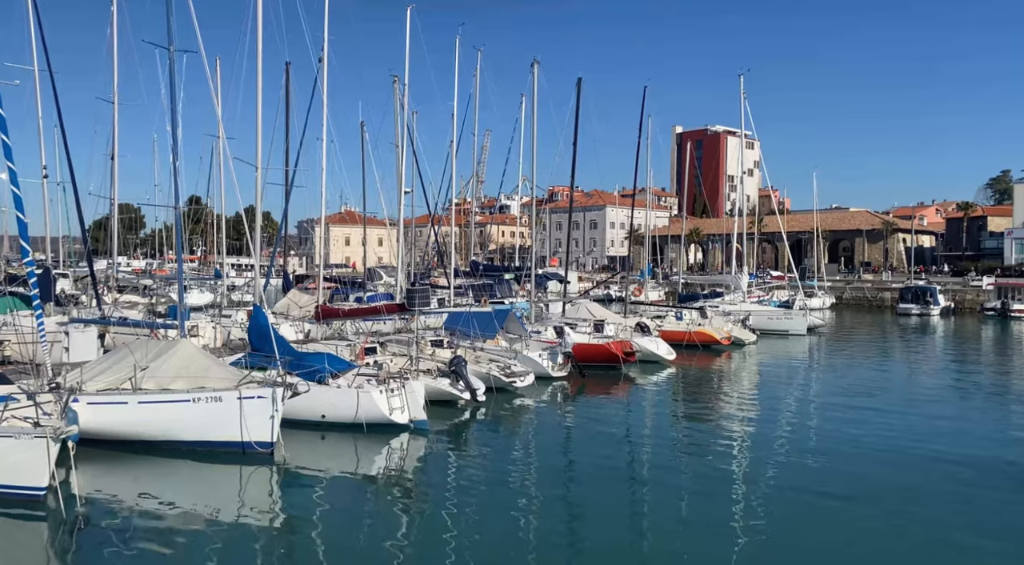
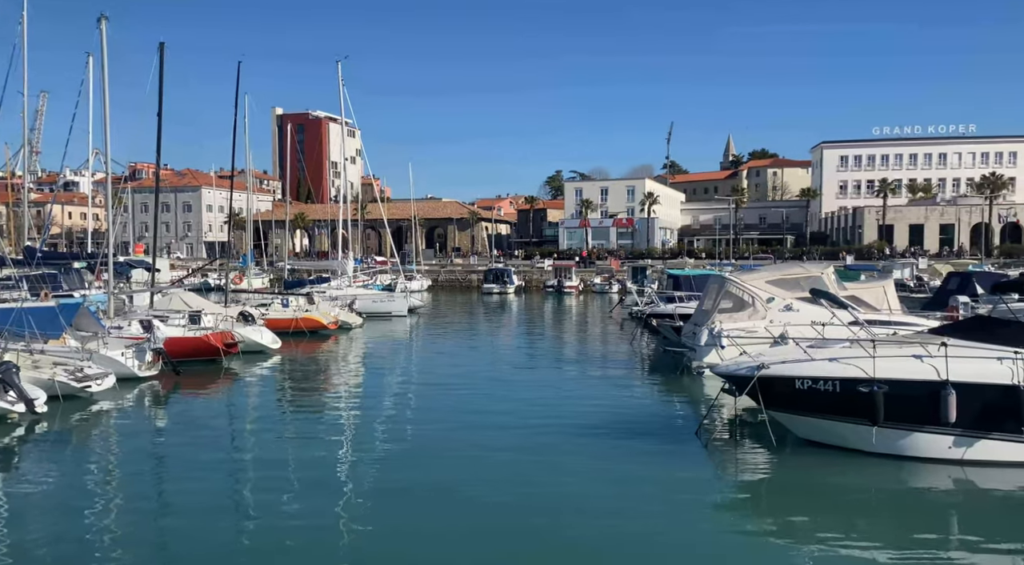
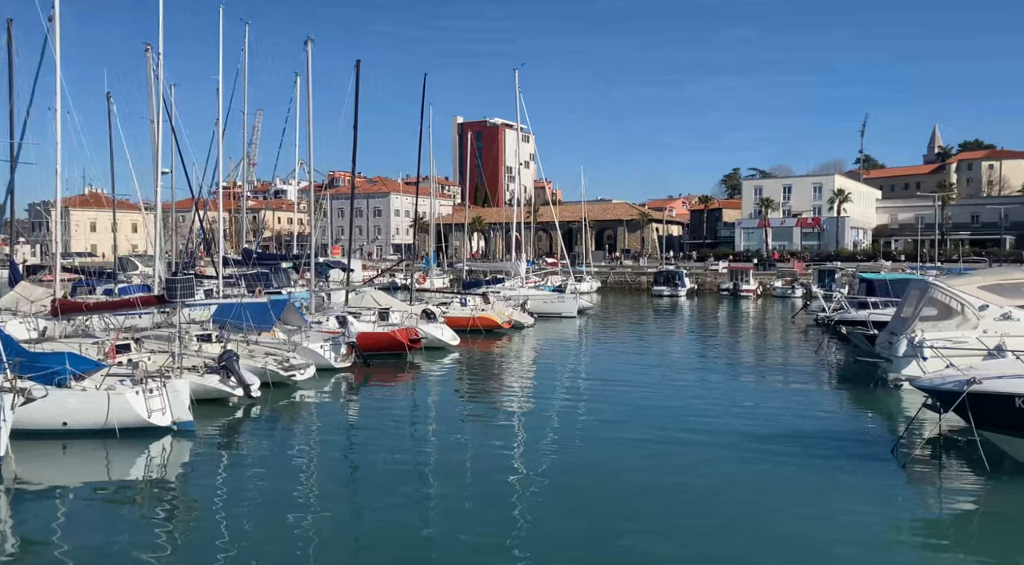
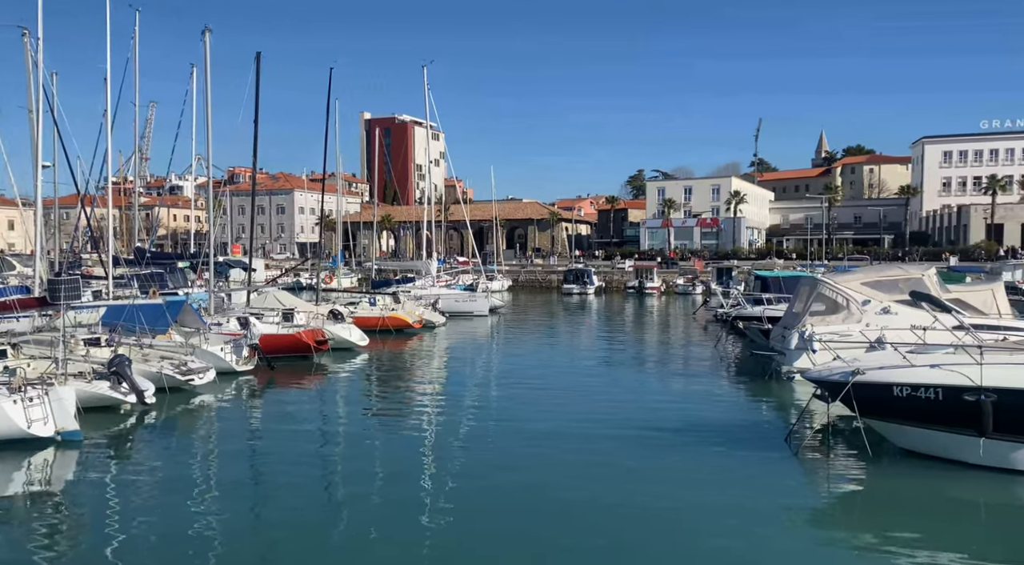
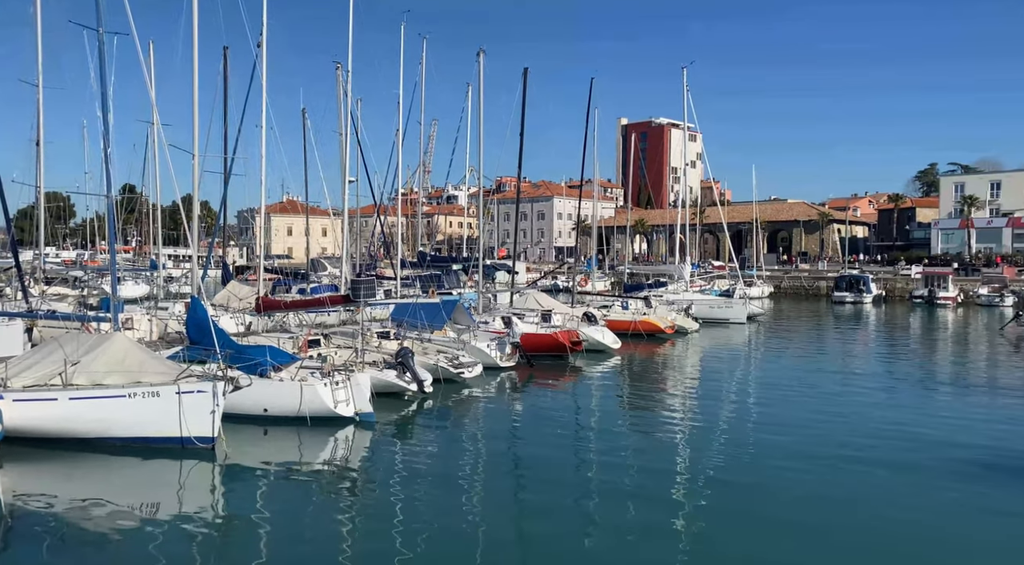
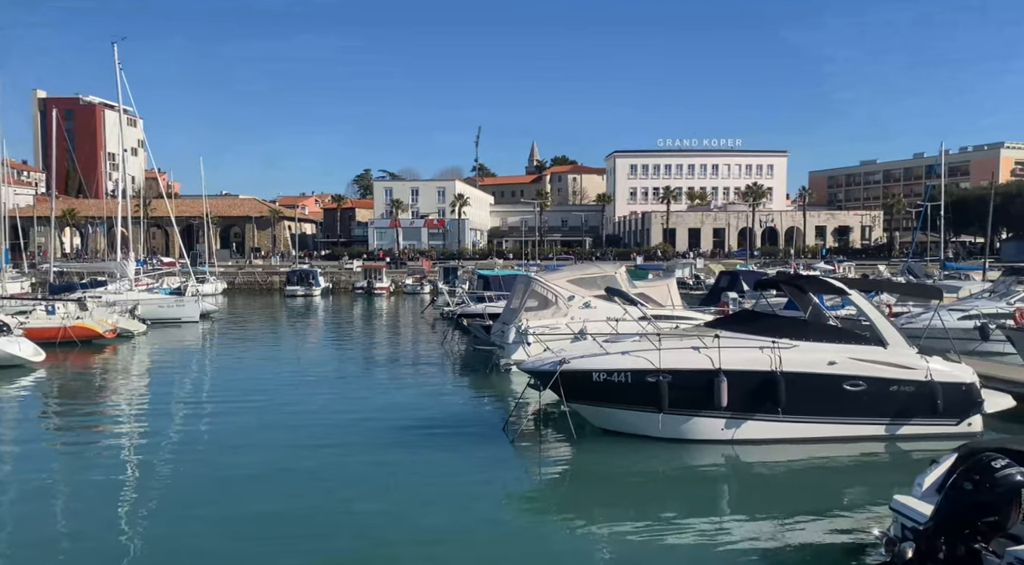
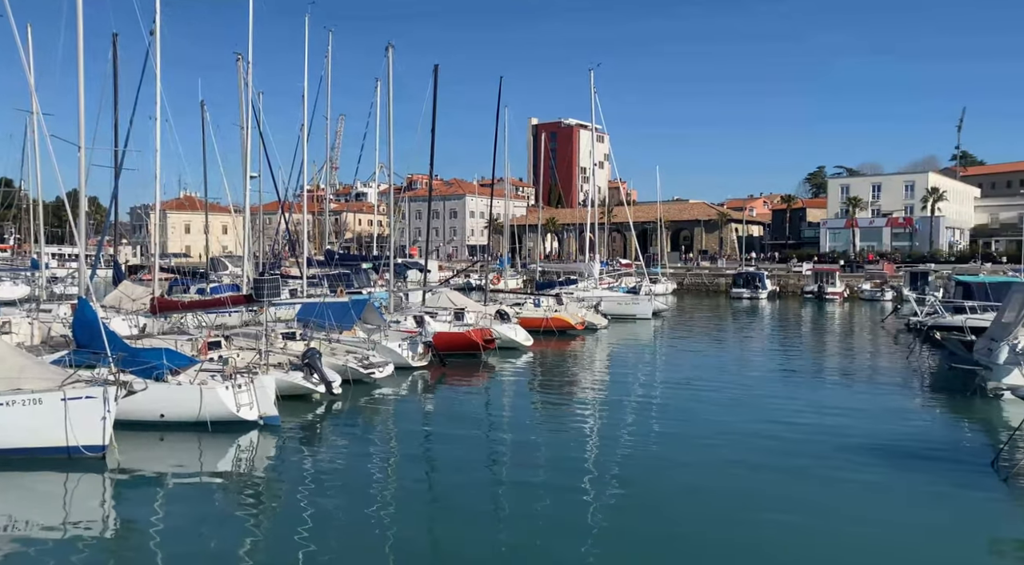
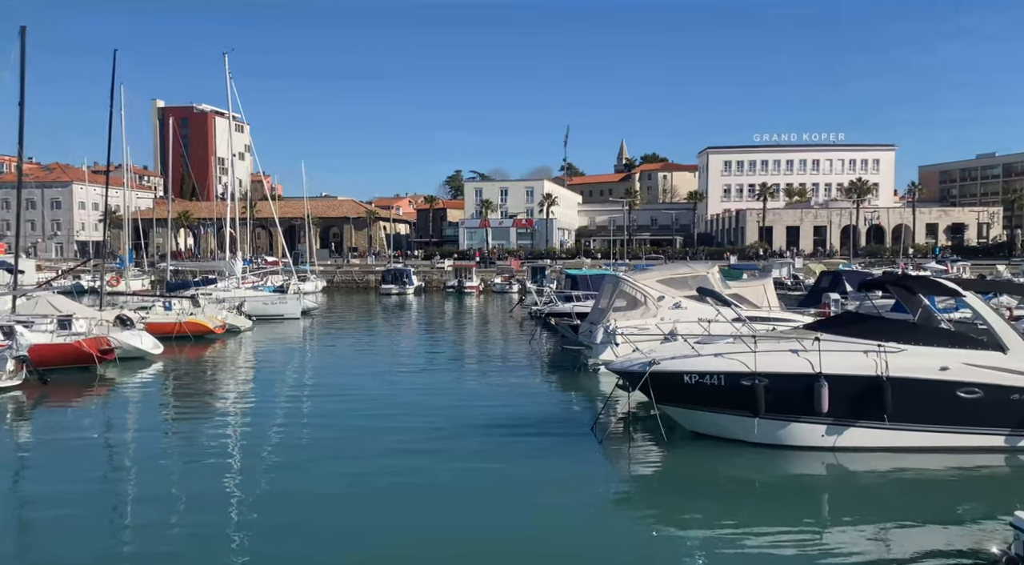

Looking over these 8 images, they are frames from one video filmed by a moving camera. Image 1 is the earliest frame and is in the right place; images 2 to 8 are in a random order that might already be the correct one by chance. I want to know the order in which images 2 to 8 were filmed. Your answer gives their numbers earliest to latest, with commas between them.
5, 7, 3, 4, 2, 8, 6
